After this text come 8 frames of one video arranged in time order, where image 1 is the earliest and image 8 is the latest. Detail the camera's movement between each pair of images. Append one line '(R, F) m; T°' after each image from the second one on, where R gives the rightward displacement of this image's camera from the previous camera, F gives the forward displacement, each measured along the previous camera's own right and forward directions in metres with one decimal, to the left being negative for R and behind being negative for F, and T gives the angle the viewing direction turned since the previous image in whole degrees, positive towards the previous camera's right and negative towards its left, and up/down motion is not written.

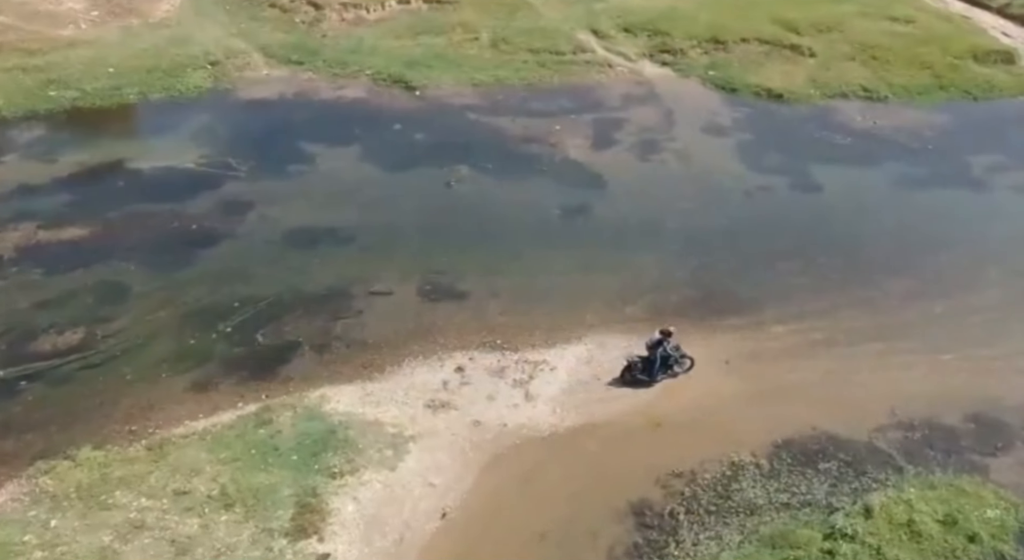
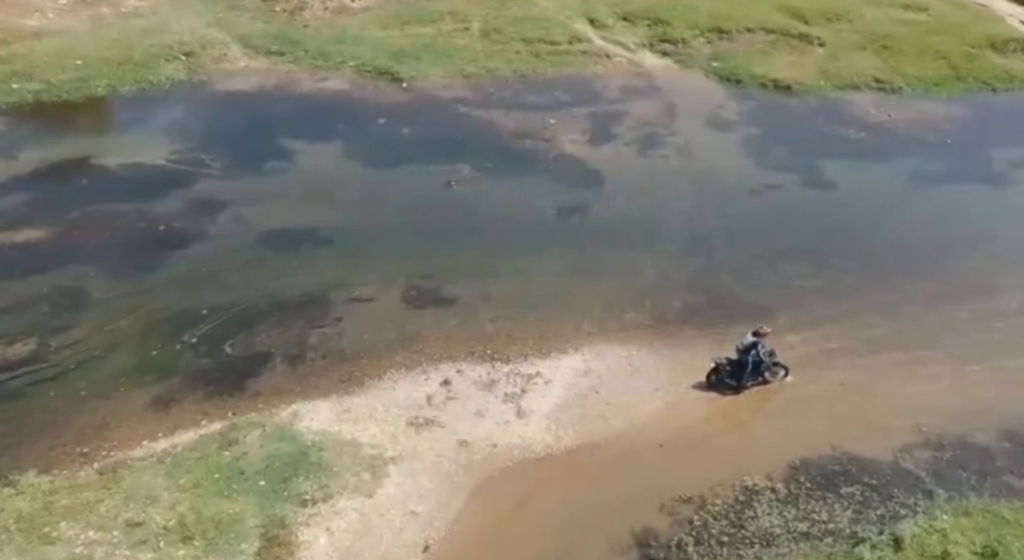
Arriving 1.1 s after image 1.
(+0.1, +1.7) m; 0°
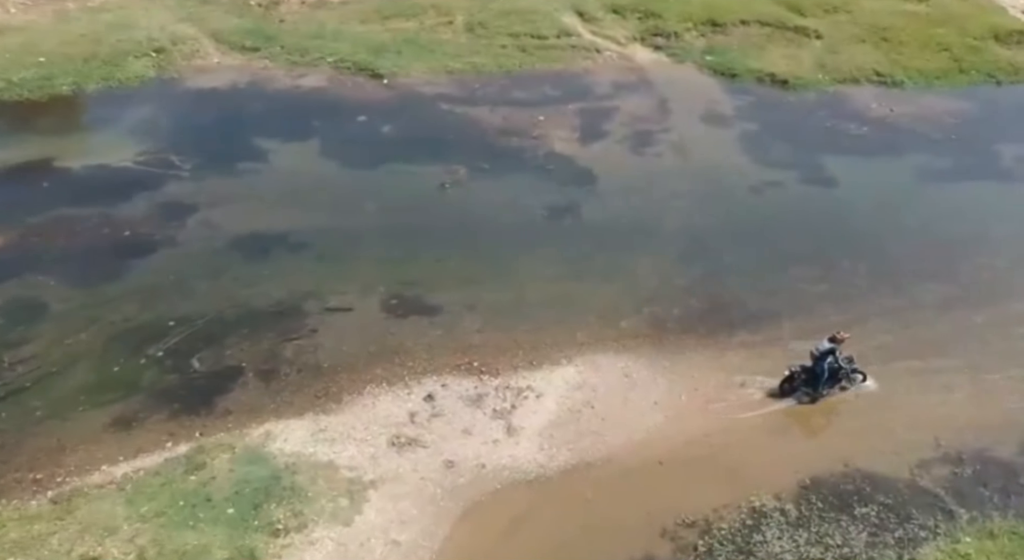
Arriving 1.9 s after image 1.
(0.0, +1.3) m; +1°
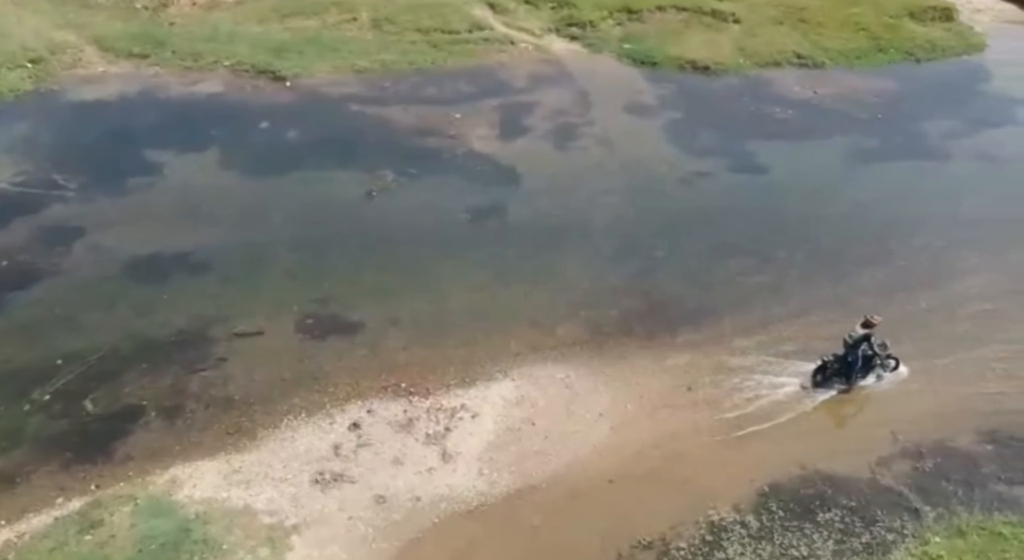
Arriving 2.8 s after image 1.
(0.0, +1.4) m; +5°
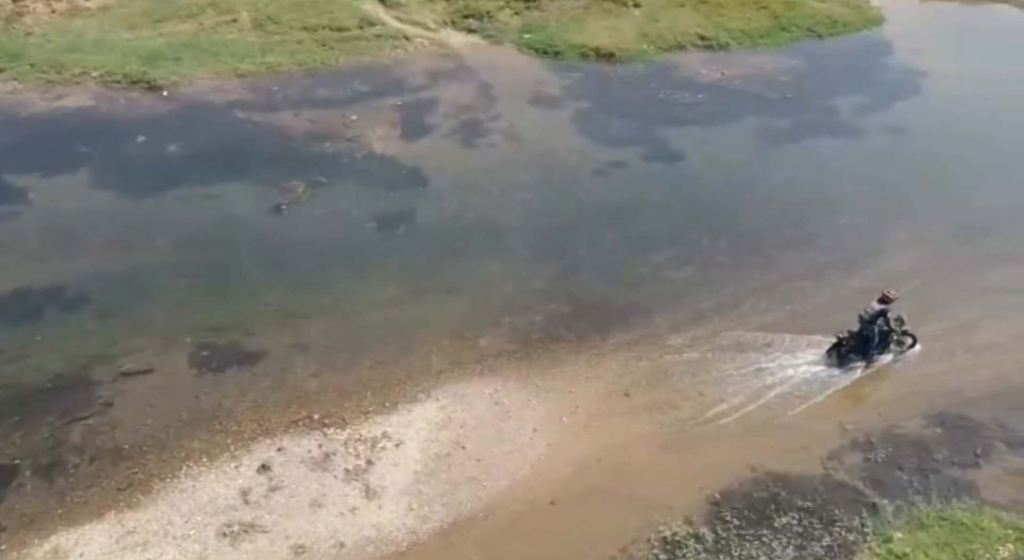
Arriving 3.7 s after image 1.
(-0.1, +1.4) m; +6°
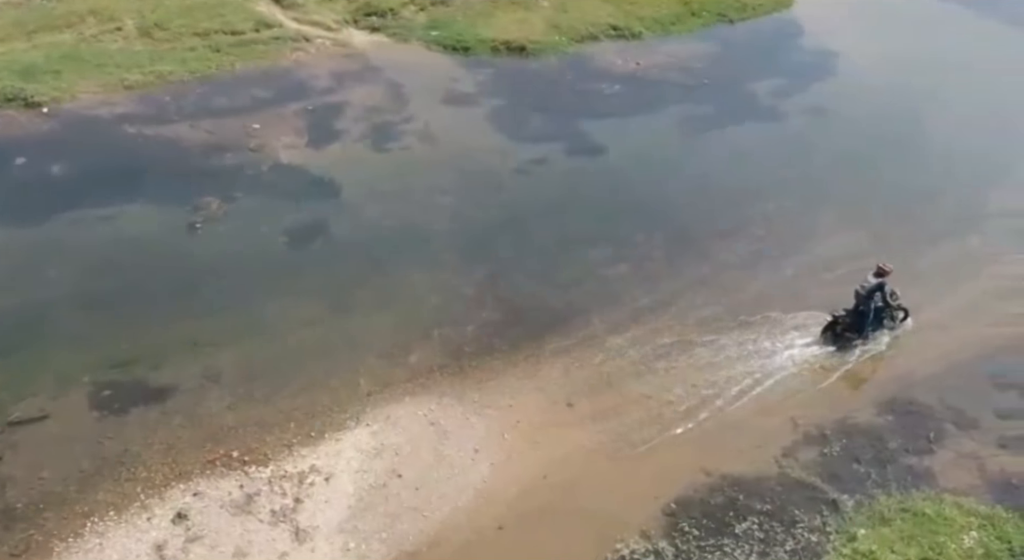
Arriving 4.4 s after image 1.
(-0.2, +1.0) m; +5°
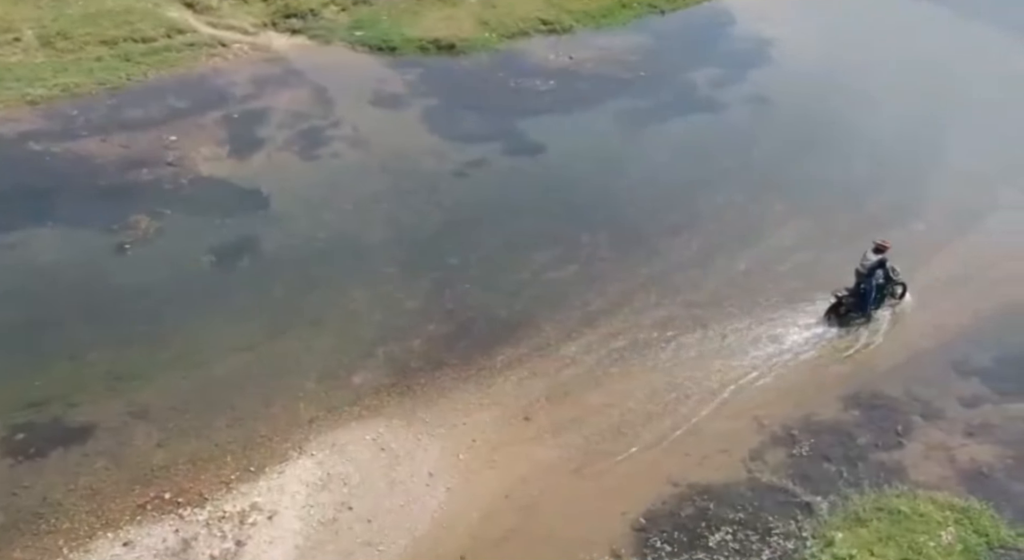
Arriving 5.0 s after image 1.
(-0.2, +0.8) m; +4°
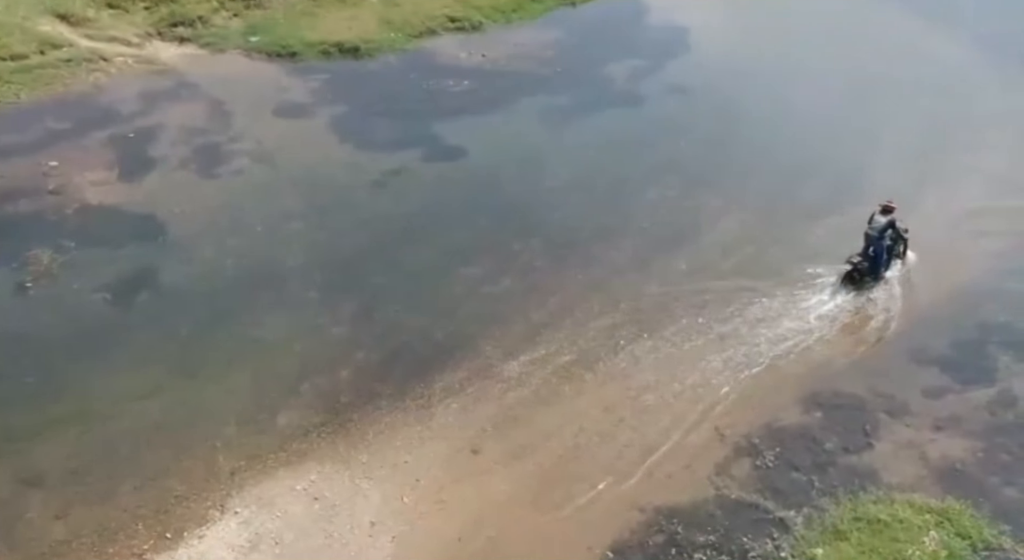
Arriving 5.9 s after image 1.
(-0.3, +1.2) m; +5°
